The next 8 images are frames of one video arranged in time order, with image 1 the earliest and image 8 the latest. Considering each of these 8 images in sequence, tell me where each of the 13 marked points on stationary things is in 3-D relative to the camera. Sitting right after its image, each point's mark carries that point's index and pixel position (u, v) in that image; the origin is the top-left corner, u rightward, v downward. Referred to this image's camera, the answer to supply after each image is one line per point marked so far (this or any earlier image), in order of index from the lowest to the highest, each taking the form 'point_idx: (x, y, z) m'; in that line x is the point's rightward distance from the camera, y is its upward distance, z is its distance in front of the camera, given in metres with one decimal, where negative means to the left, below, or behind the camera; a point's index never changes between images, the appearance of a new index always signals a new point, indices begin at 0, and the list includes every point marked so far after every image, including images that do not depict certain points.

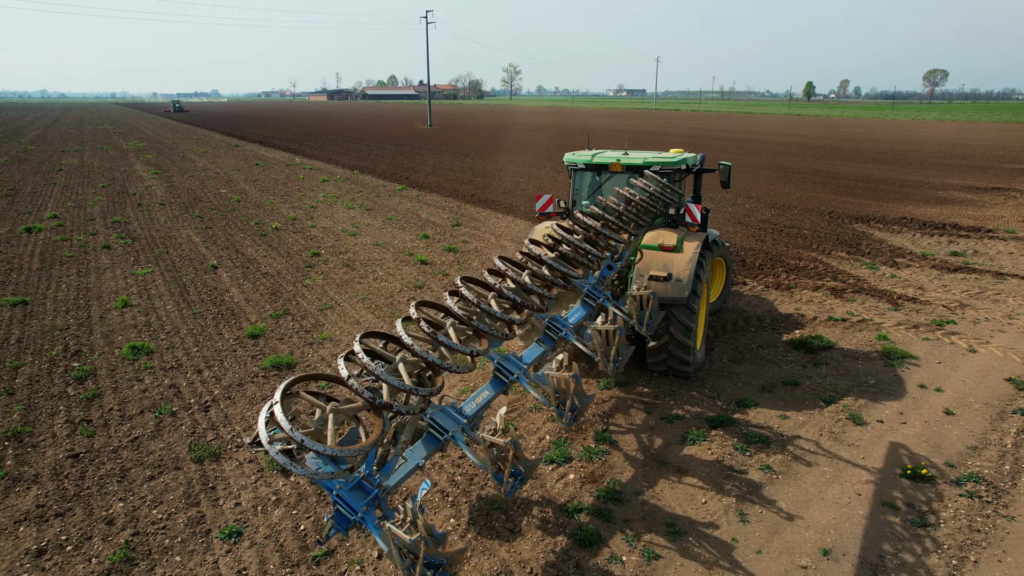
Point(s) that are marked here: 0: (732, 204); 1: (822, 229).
0: (+5.1, +2.0, +15.1) m
1: (+5.9, +1.1, +12.5) m
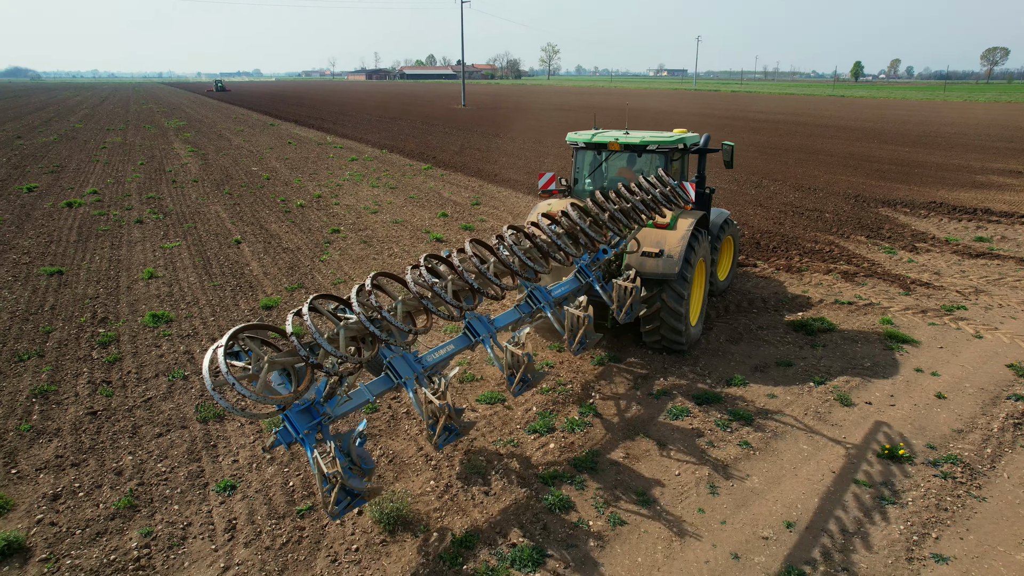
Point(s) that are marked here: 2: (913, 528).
0: (+5.6, +2.3, +14.9) m
1: (+6.3, +1.4, +12.3) m
2: (+2.4, -1.4, +3.9) m
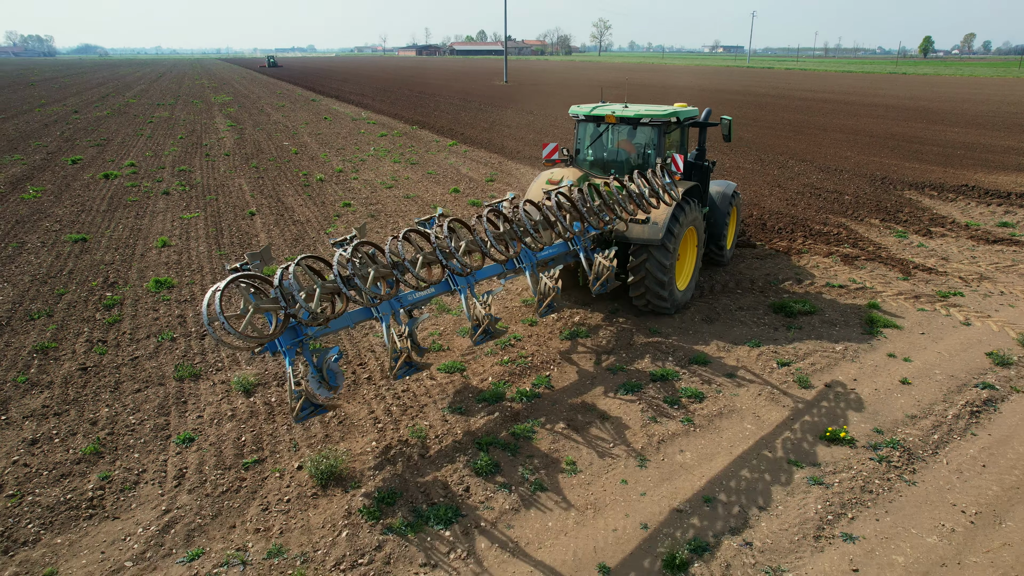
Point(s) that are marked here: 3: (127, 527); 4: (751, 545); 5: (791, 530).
0: (+6.0, +2.7, +14.5) m
1: (+6.5, +1.7, +11.9) m
2: (+1.9, -1.3, +3.9) m
3: (-2.2, -1.4, +3.7) m
4: (+1.3, -1.4, +3.6) m
5: (+1.6, -1.4, +3.8) m
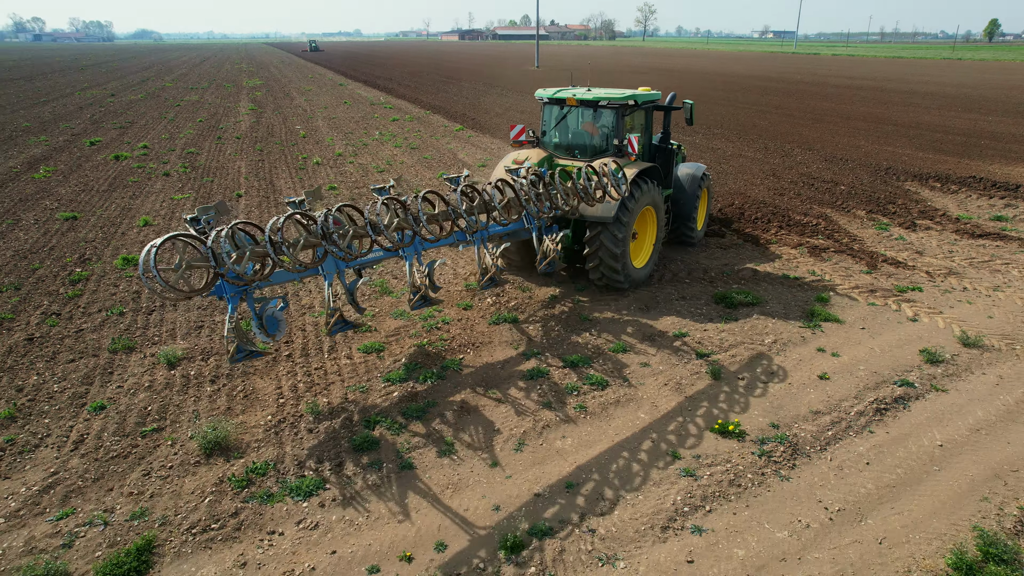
0: (+5.9, +2.9, +14.2) m
1: (+6.2, +1.8, +11.5) m
2: (+1.1, -1.3, +3.9) m
3: (-3.1, -1.2, +4.0) m
4: (+0.5, -1.4, +3.7) m
5: (+0.7, -1.3, +3.8) m
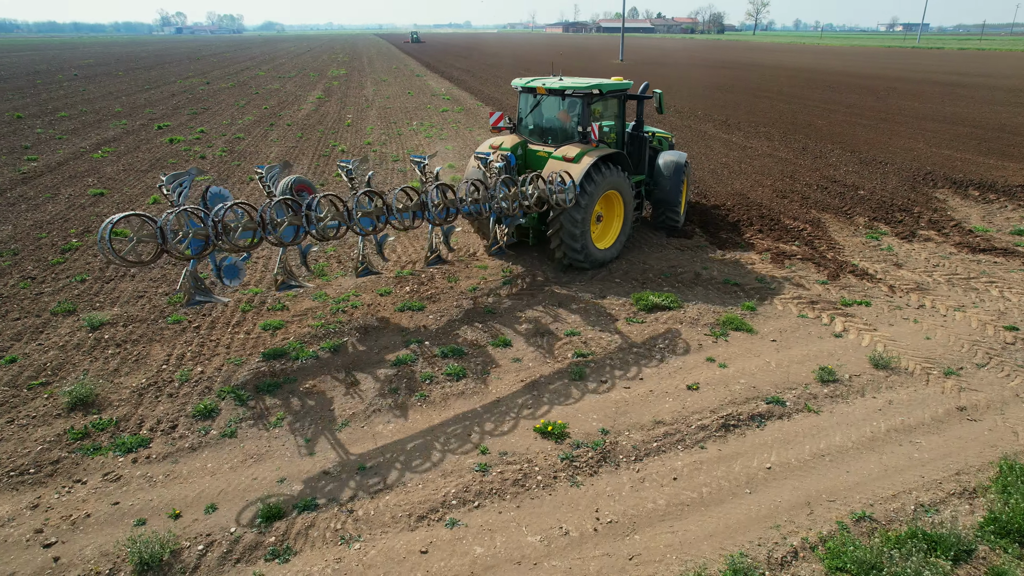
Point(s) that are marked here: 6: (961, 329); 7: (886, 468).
0: (+6.3, +2.7, +13.3) m
1: (+6.1, +1.6, +10.7) m
2: (-0.3, -1.2, +3.9) m
3: (-4.3, -0.9, +4.6) m
4: (-0.9, -1.3, +3.8) m
5: (-0.6, -1.3, +3.8) m
6: (+4.1, -0.4, +6.0) m
7: (+2.4, -1.2, +4.1) m
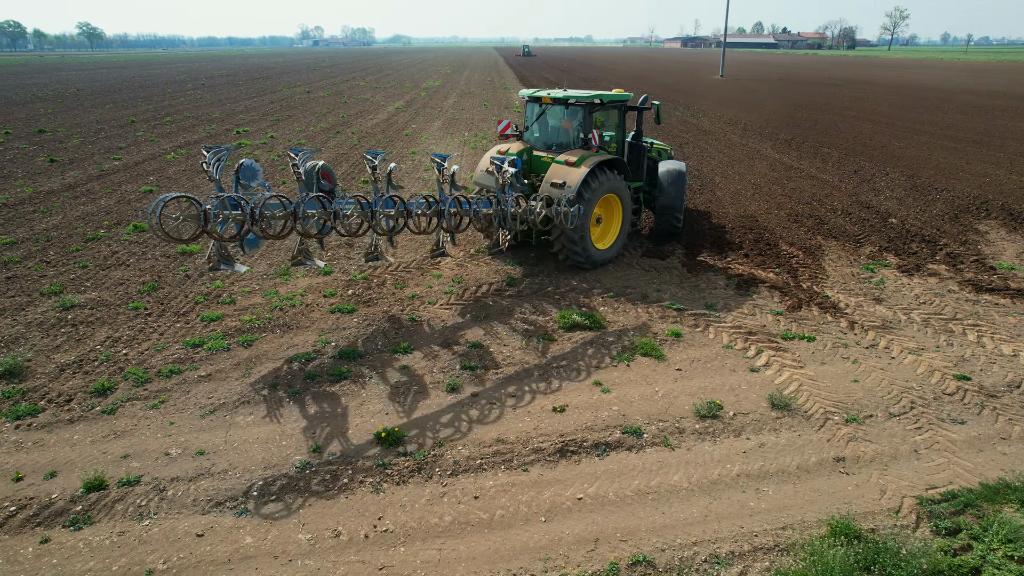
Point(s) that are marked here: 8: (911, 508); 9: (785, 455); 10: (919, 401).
0: (+6.7, +2.1, +12.3) m
1: (+6.1, +1.0, +9.7) m
2: (-1.5, -1.2, +4.1) m
3: (-5.4, -0.7, +5.4) m
4: (-2.2, -1.3, +4.0) m
5: (-1.9, -1.3, +4.0) m
6: (+3.2, -0.7, +5.4) m
7: (+1.2, -1.3, +3.9) m
8: (+2.4, -1.3, +3.9) m
9: (+1.8, -1.1, +4.4) m
10: (+3.1, -0.9, +5.0) m
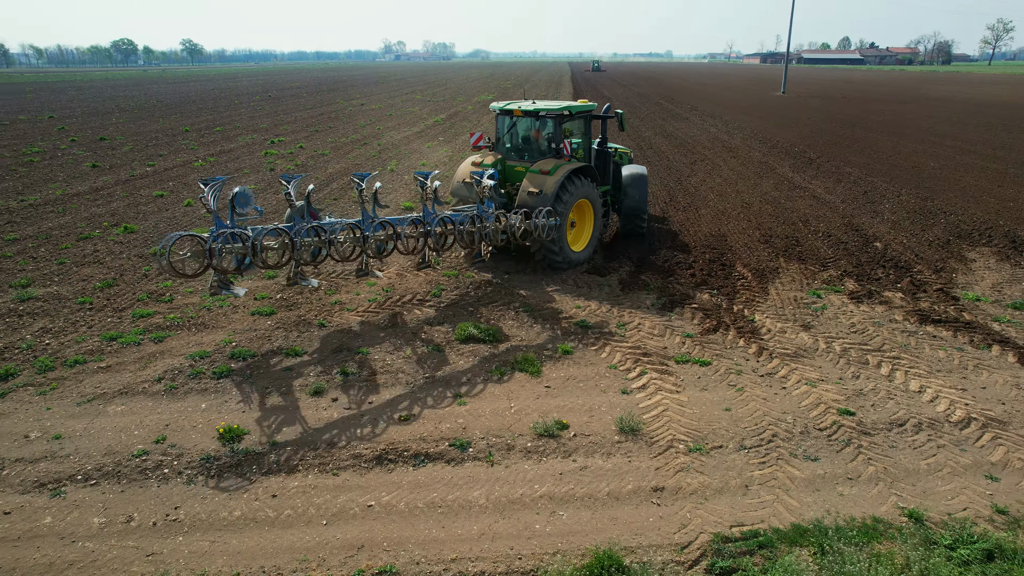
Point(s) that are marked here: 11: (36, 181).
0: (+6.5, +1.6, +11.6) m
1: (+5.5, +0.6, +9.1) m
2: (-2.8, -1.2, +4.3) m
3: (-6.4, -0.6, +6.1) m
4: (-3.4, -1.2, +4.3) m
5: (-3.1, -1.2, +4.3) m
6: (+2.1, -0.9, +5.1) m
7: (-0.2, -1.4, +3.8) m
8: (+1.1, -1.4, +3.7) m
9: (+0.6, -1.2, +4.2) m
10: (+2.0, -1.1, +4.7) m
11: (-10.5, +2.4, +14.4) m
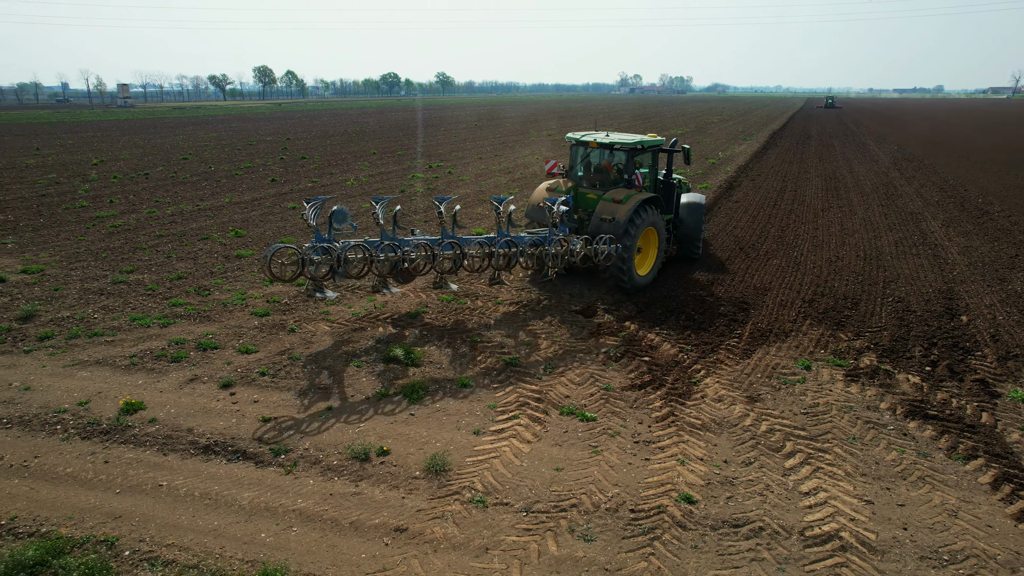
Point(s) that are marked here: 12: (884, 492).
0: (+7.2, +0.3, +9.4) m
1: (+5.4, -0.4, +7.3) m
2: (-4.1, -1.1, +5.4) m
3: (-6.9, -0.2, +8.3) m
4: (-4.7, -1.0, +5.6) m
5: (-4.4, -1.1, +5.5) m
6: (+0.8, -1.3, +4.6) m
7: (-1.8, -1.5, +4.0) m
8: (-0.7, -1.6, +3.5) m
9: (-1.0, -1.4, +4.2) m
10: (+0.5, -1.4, +4.2) m
11: (-7.8, +2.6, +17.5) m
12: (+2.5, -1.4, +4.3) m
